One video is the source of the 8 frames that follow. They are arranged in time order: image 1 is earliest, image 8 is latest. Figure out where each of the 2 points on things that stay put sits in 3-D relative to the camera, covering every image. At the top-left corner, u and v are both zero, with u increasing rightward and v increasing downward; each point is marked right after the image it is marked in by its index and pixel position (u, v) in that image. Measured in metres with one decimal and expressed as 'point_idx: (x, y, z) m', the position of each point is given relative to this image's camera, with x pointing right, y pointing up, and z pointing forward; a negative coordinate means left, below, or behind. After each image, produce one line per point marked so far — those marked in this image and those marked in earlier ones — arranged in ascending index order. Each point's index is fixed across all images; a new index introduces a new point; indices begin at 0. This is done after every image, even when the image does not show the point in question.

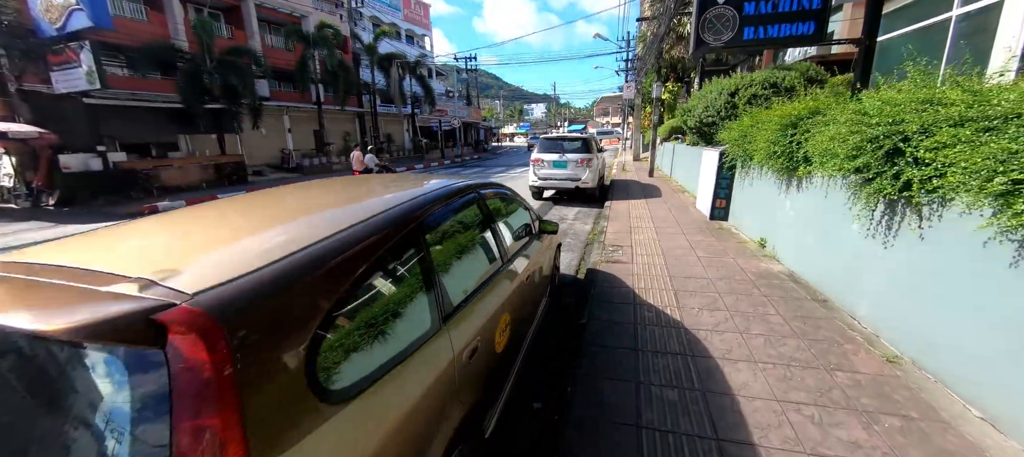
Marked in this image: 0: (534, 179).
0: (+0.5, +1.2, +9.5) m
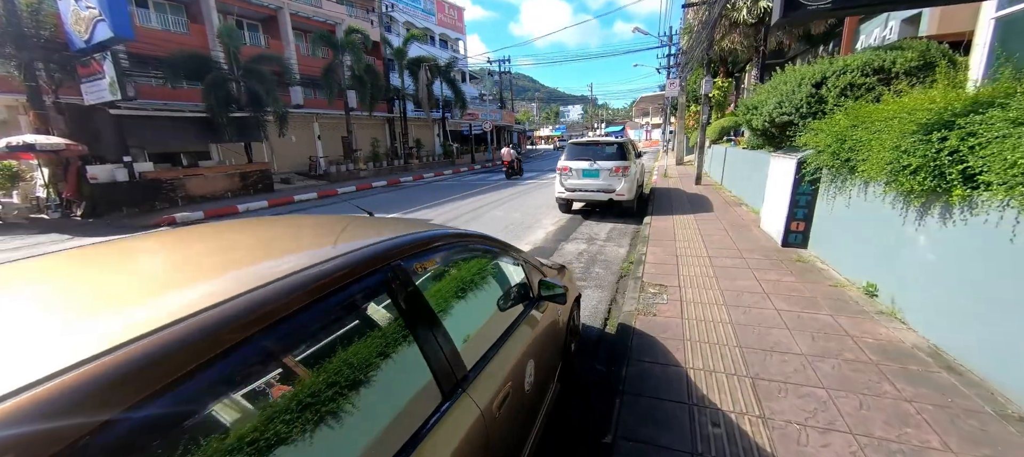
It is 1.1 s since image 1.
0: (+1.0, +0.8, +8.3) m
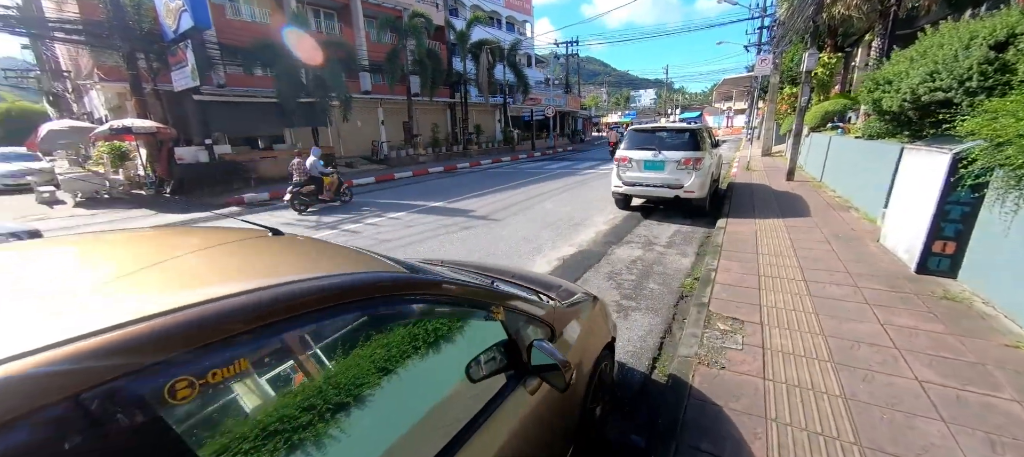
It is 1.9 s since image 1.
0: (+2.0, +0.9, +7.3) m
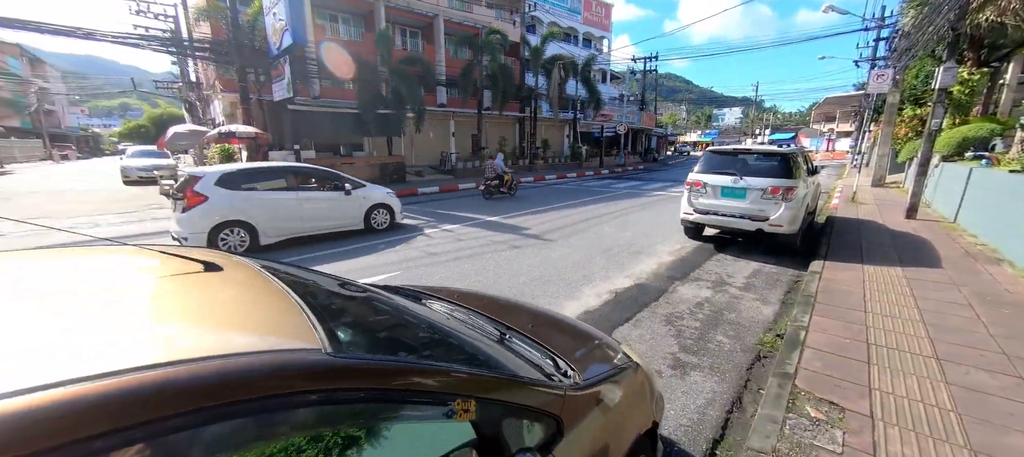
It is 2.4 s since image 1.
0: (+3.0, +0.3, +6.5) m
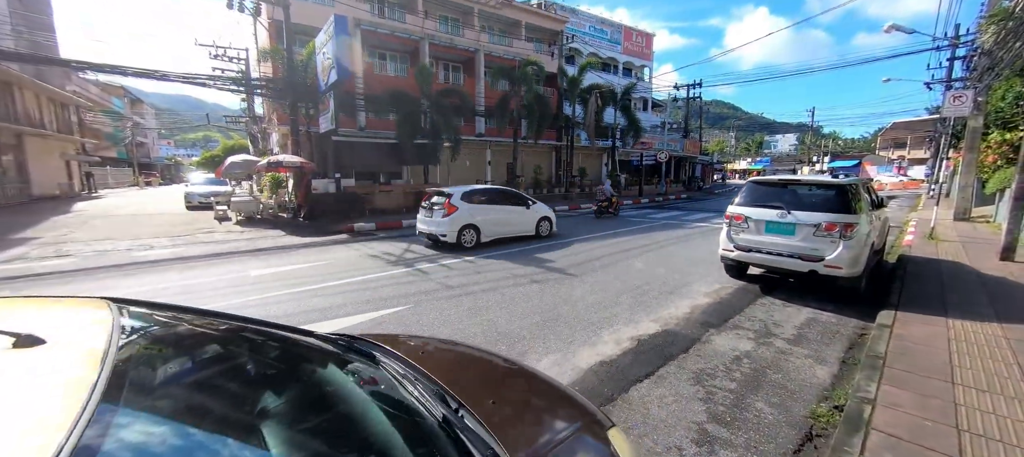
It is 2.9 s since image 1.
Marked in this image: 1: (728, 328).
0: (+3.3, -0.3, +5.9) m
1: (+2.5, -1.1, +4.4) m
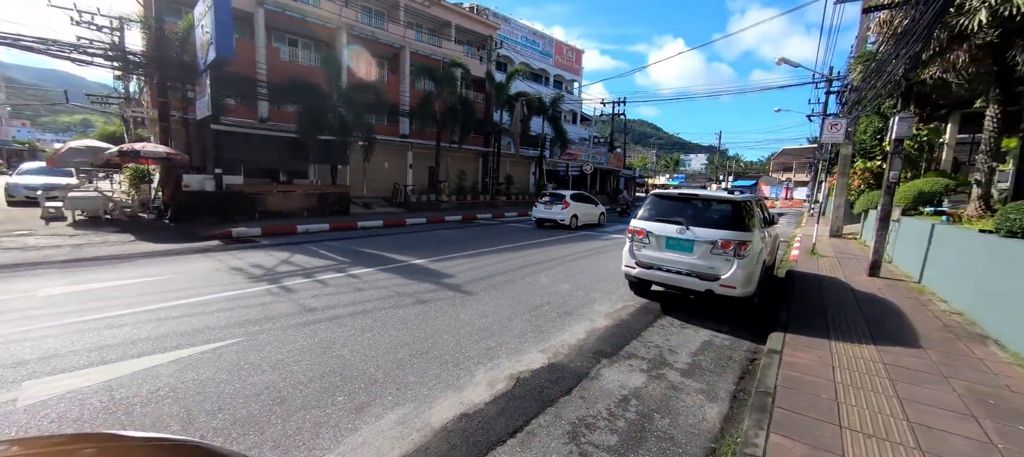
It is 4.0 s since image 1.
0: (+1.7, -0.5, +5.5) m
1: (+1.1, -1.3, +3.9) m
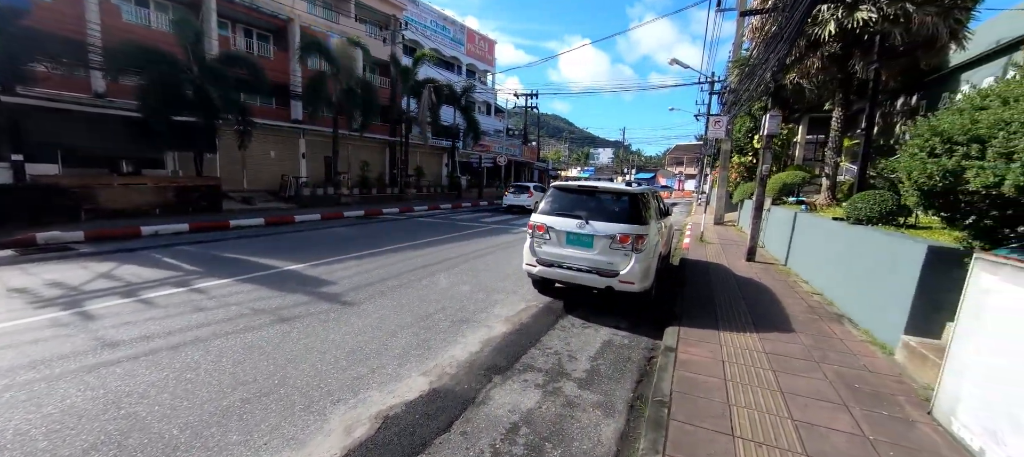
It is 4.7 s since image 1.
0: (+0.3, -0.4, +5.2) m
1: (0.0, -1.3, +3.5) m
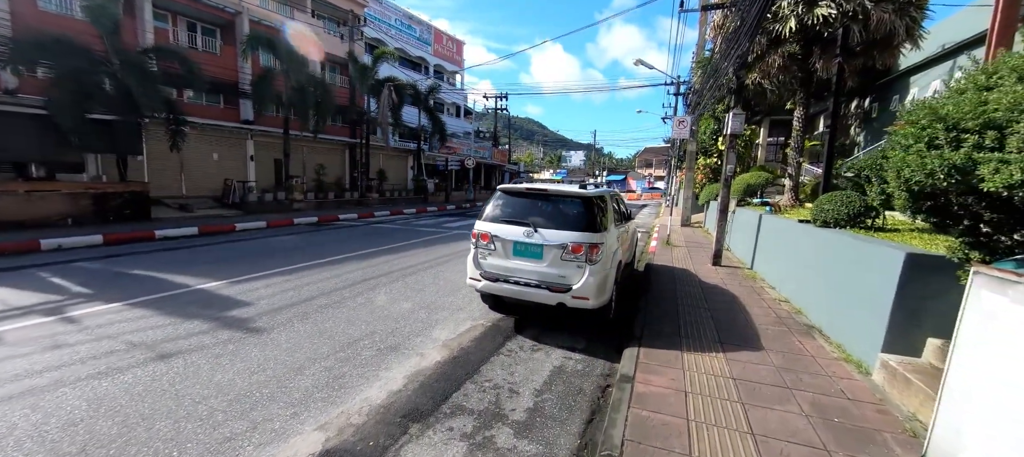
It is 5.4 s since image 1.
0: (-0.4, -0.5, +4.6) m
1: (-0.5, -1.4, +2.8) m
